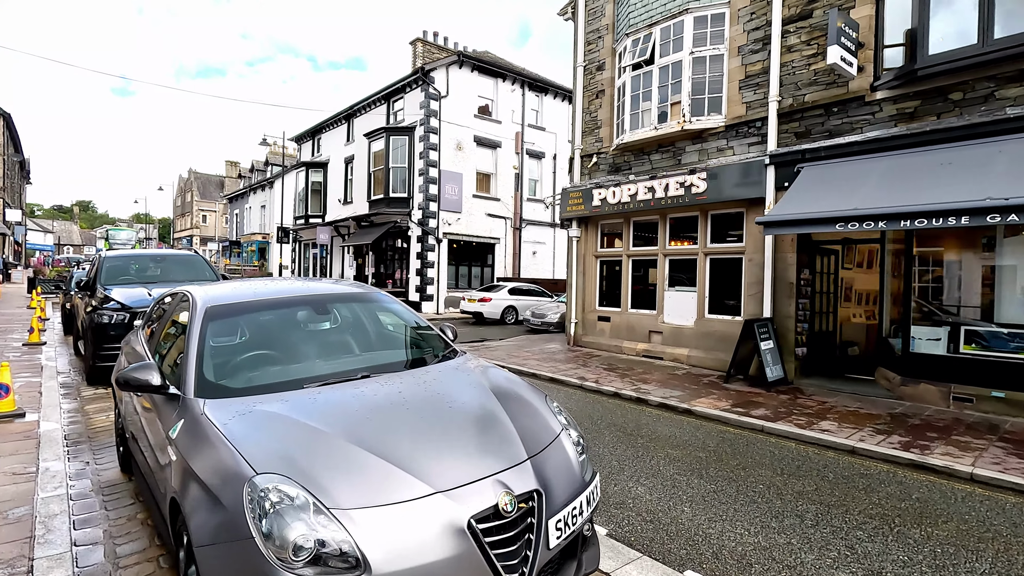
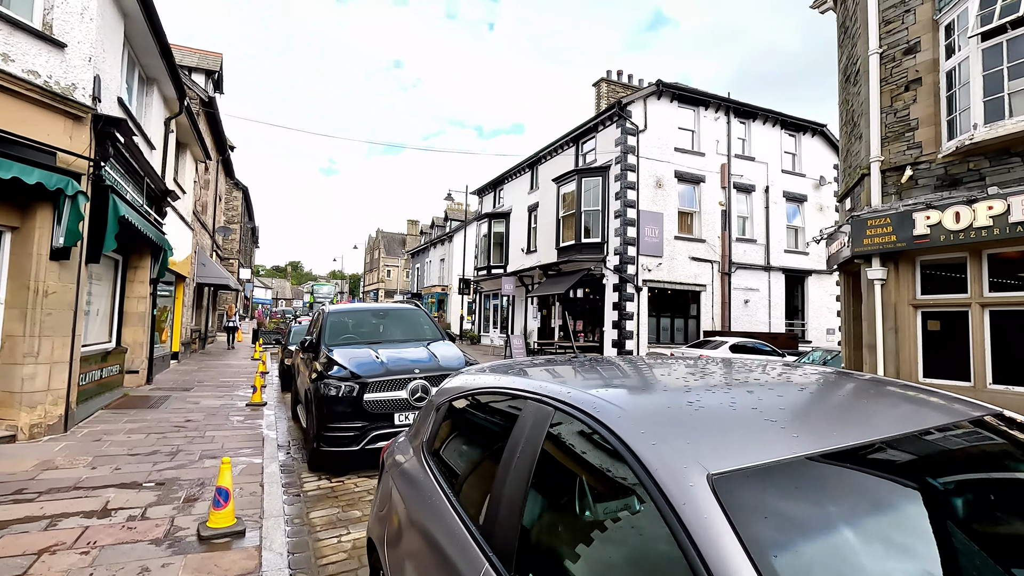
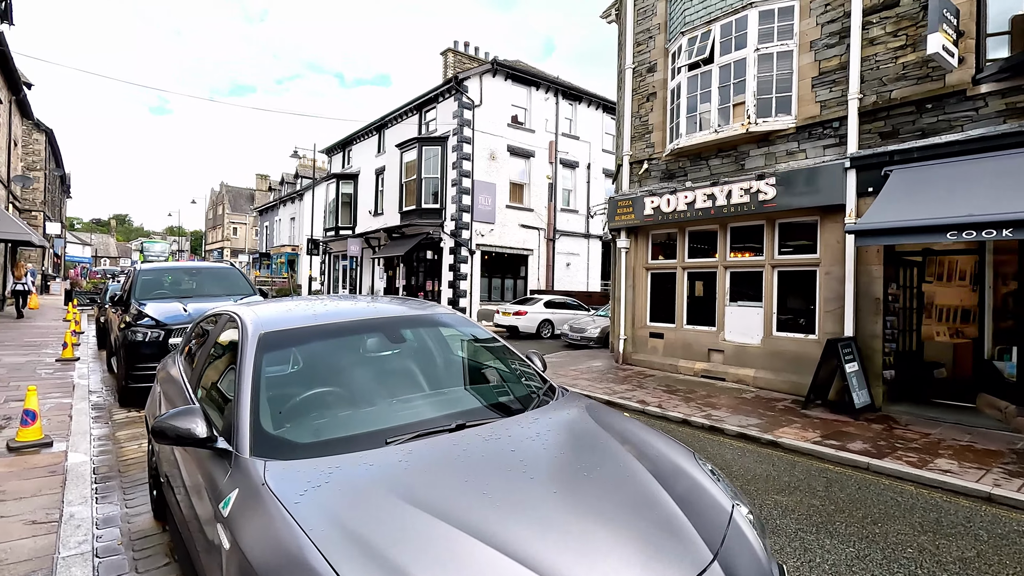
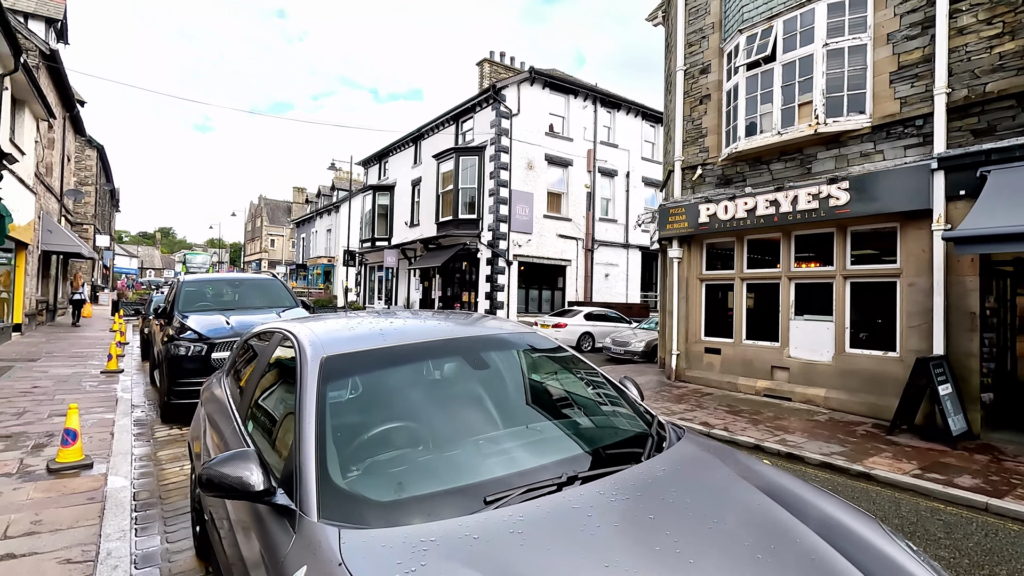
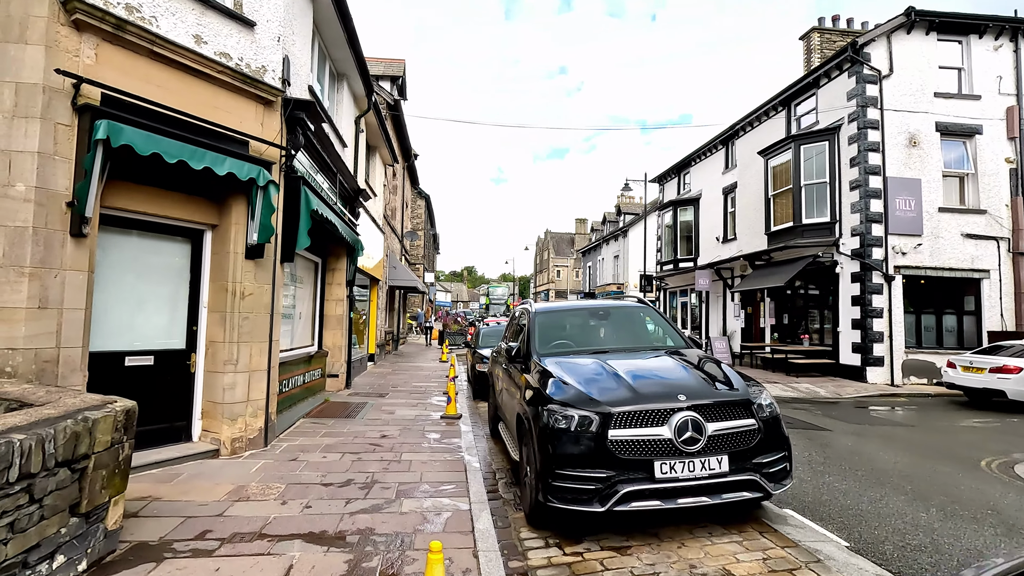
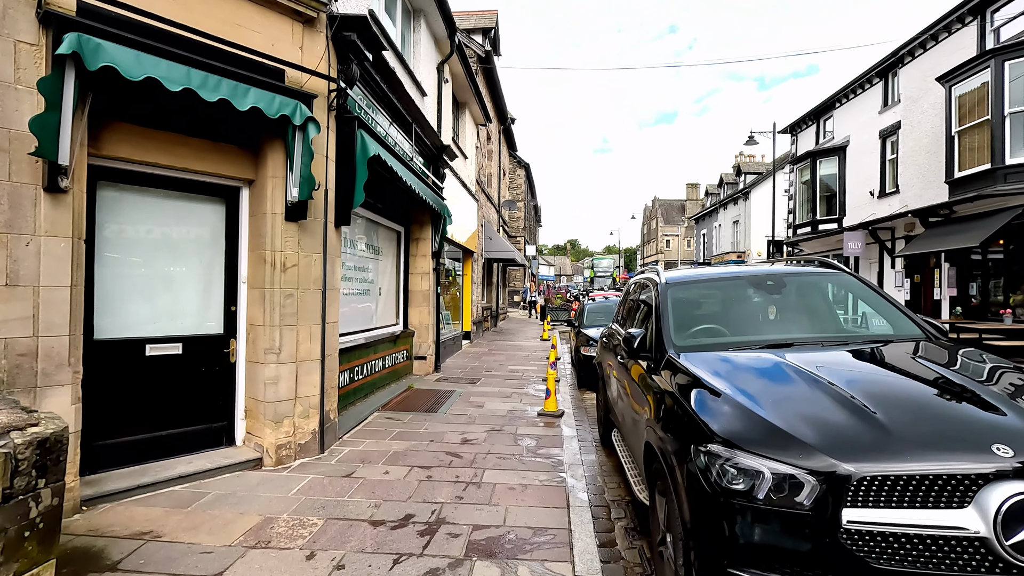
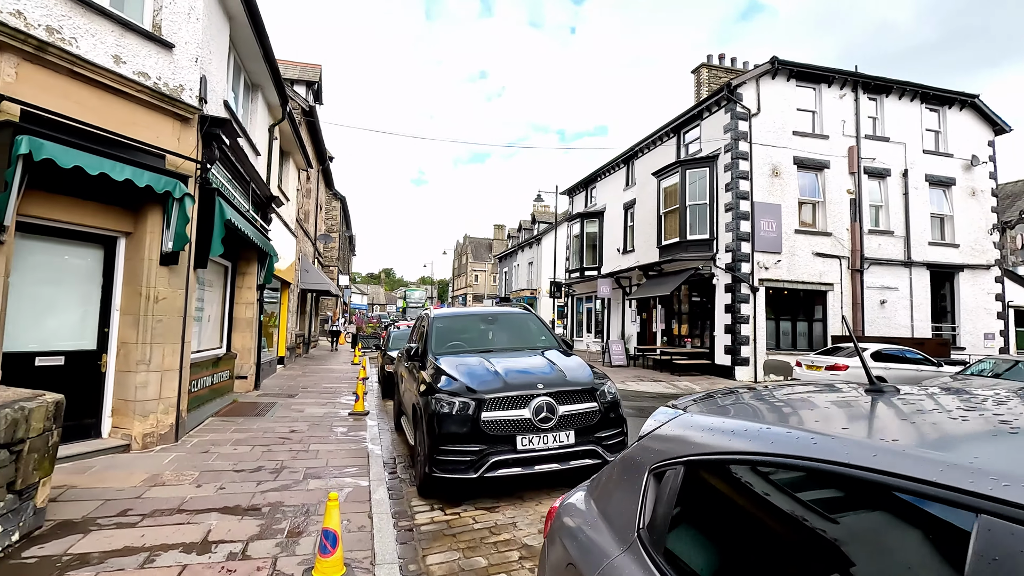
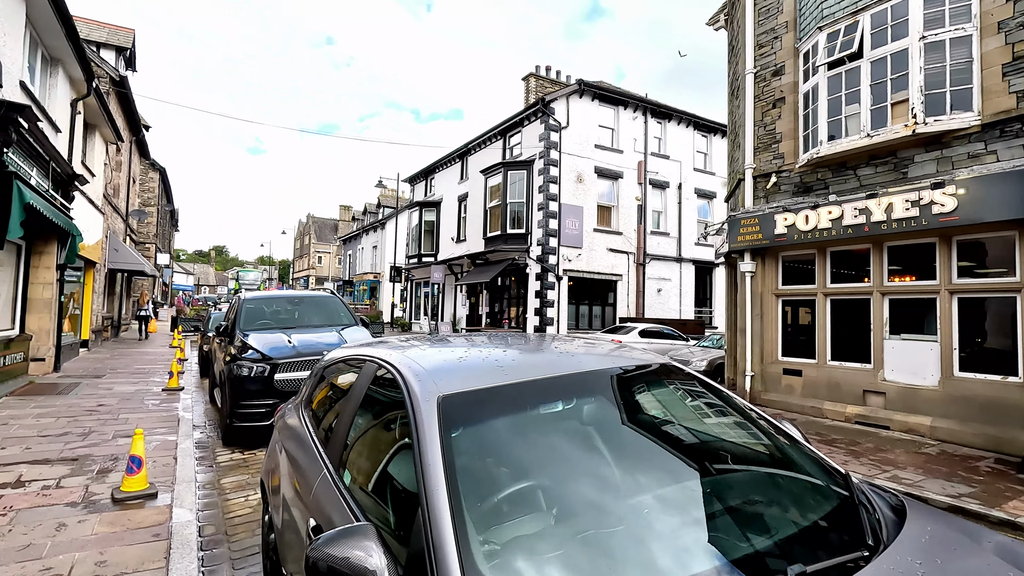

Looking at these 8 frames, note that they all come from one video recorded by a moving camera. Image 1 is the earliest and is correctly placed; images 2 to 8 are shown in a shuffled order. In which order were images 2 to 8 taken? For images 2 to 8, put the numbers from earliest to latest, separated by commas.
3, 4, 8, 2, 7, 5, 6
